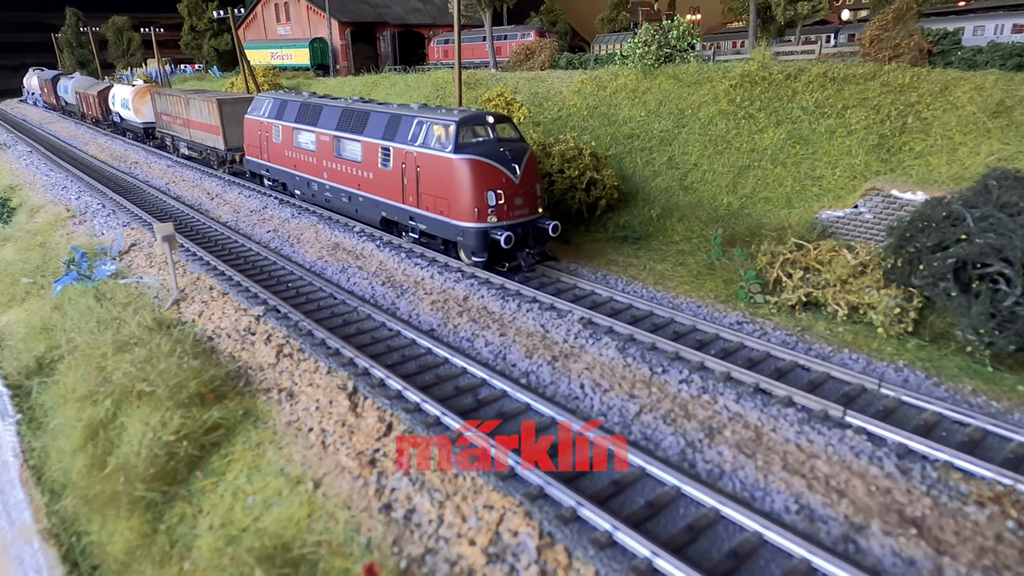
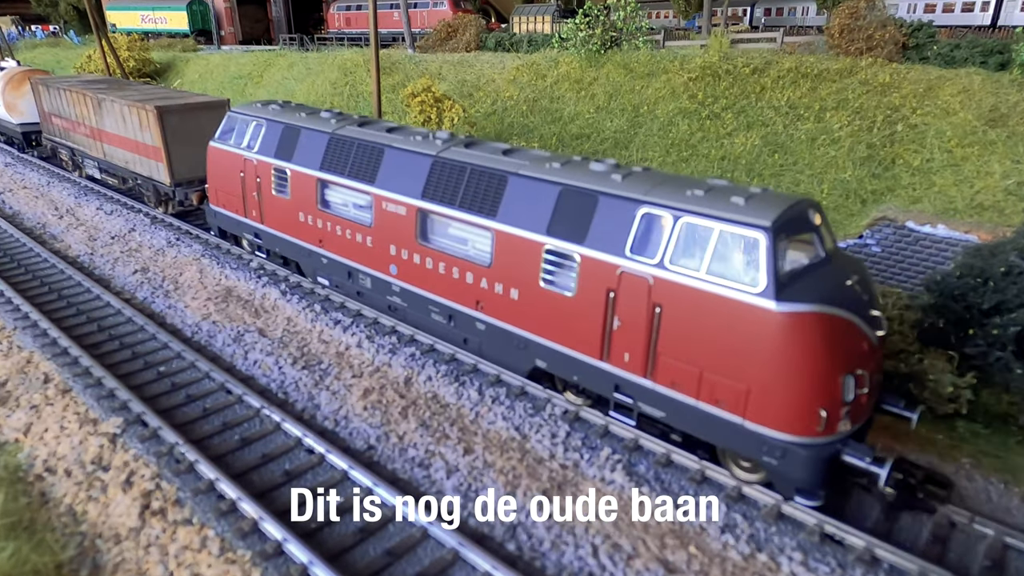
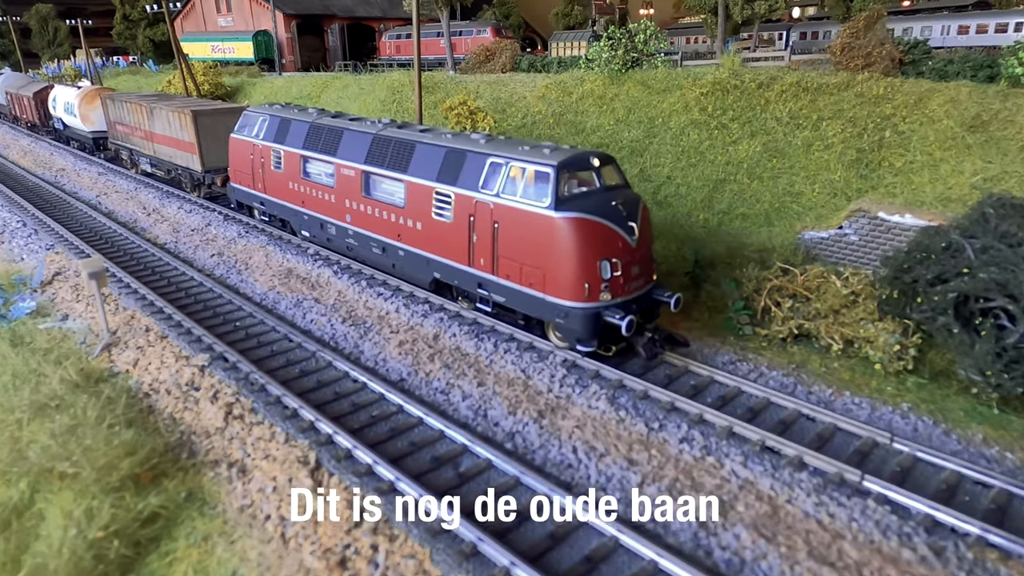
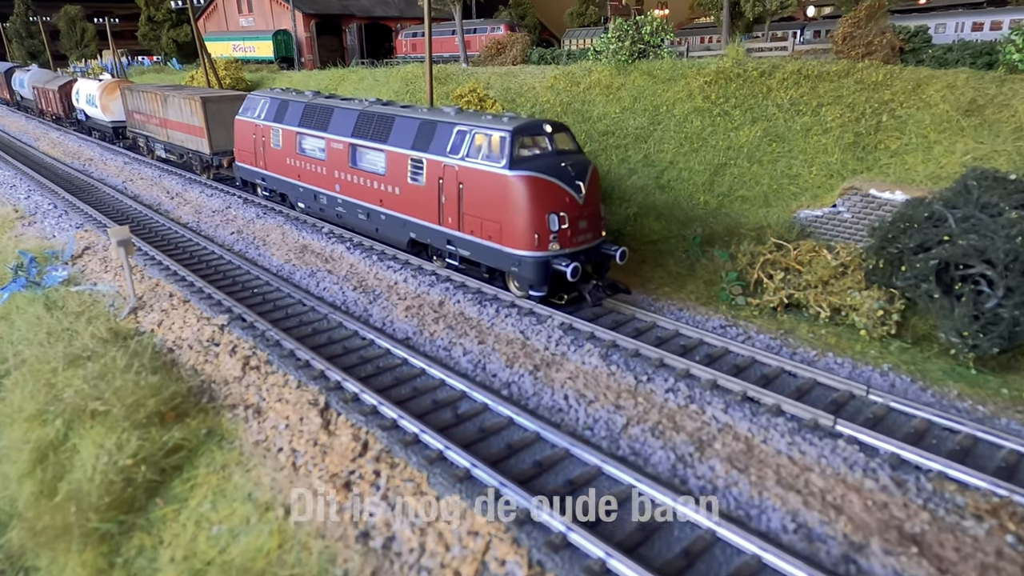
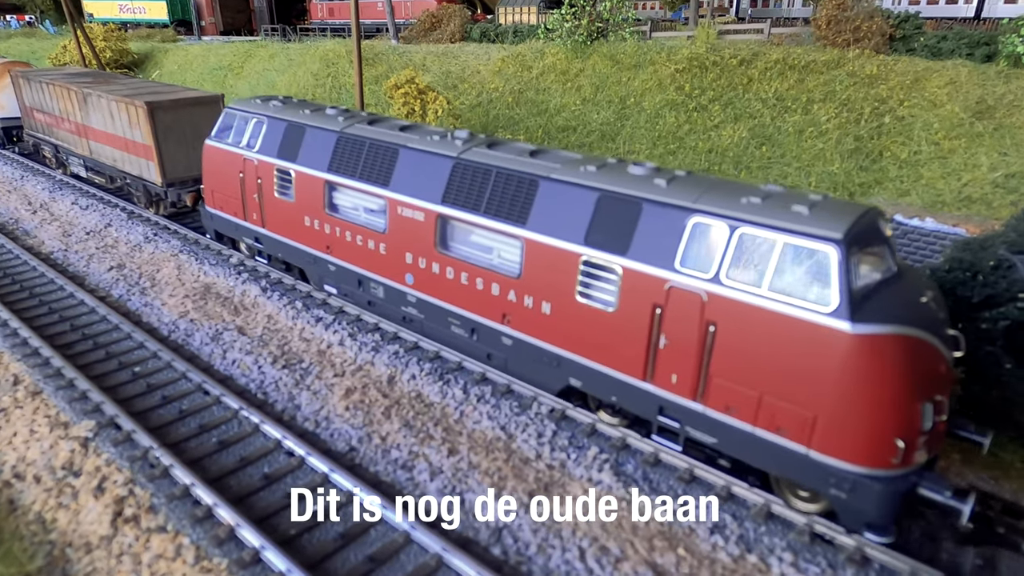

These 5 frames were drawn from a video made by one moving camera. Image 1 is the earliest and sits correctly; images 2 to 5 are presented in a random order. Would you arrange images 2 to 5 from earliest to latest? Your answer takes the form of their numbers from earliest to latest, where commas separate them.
4, 3, 2, 5
